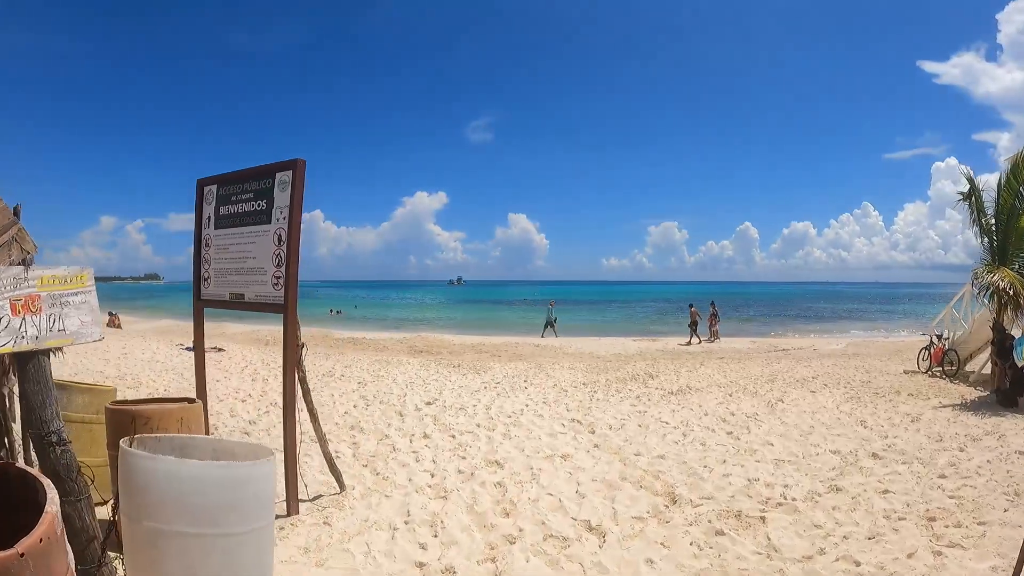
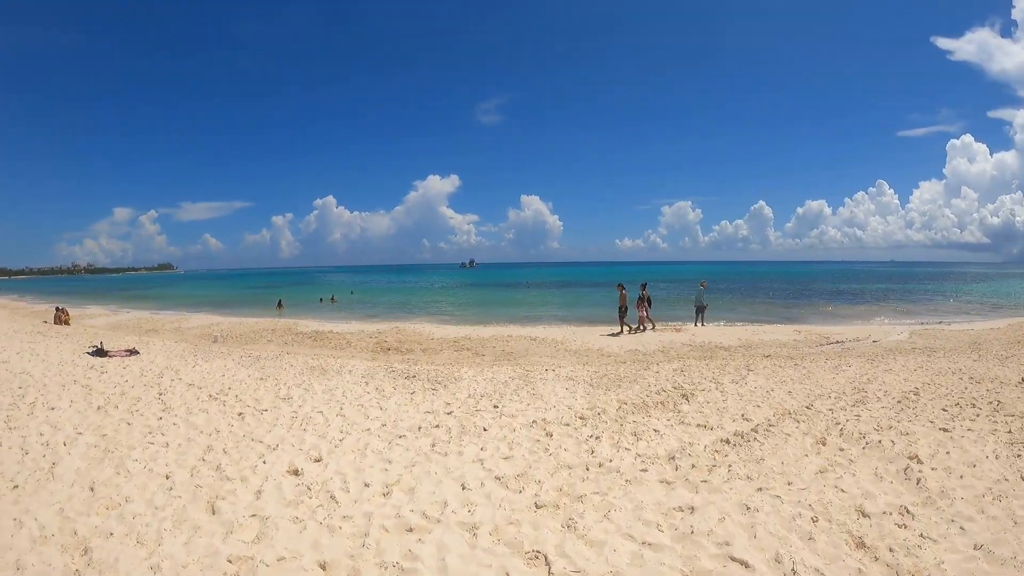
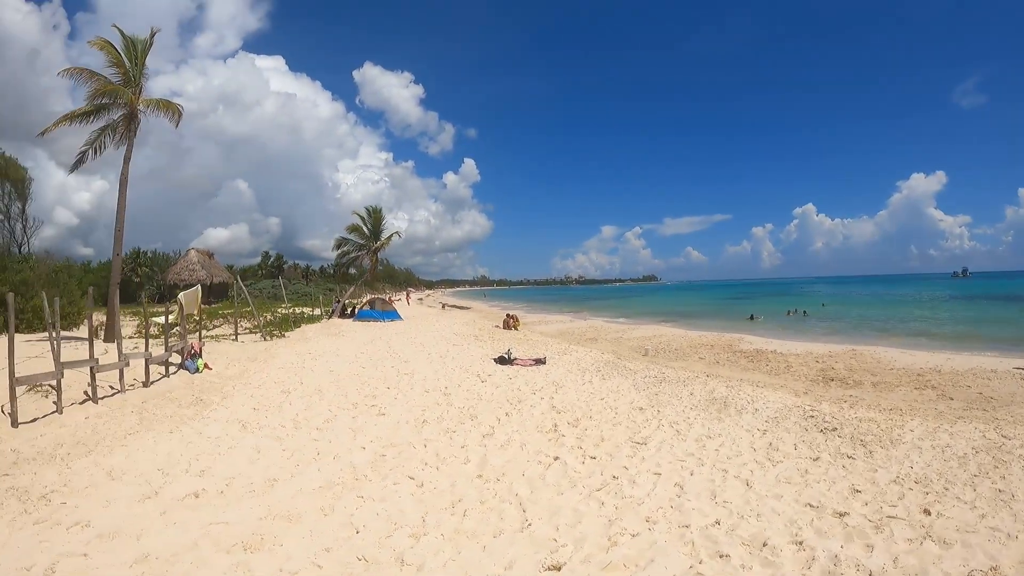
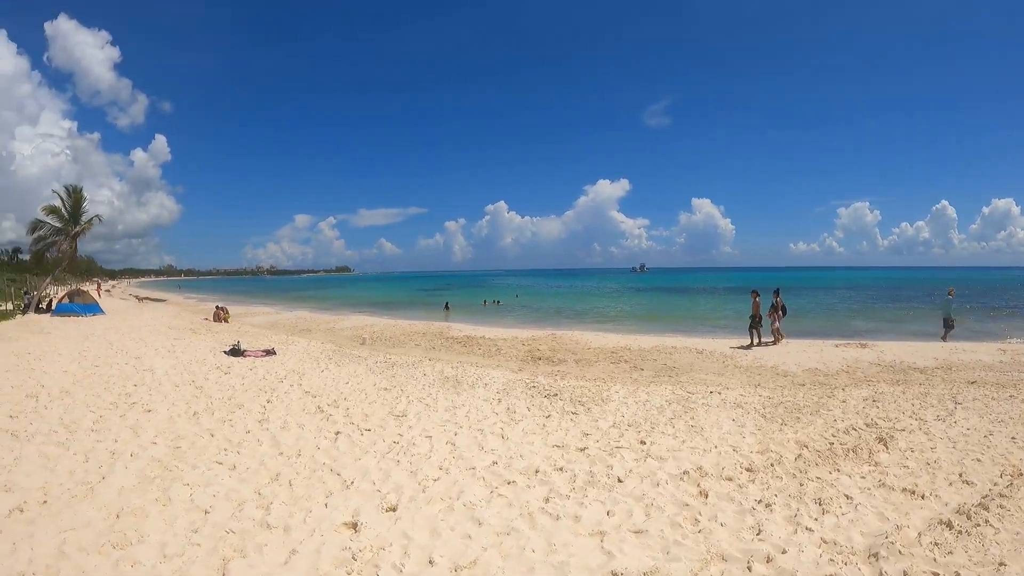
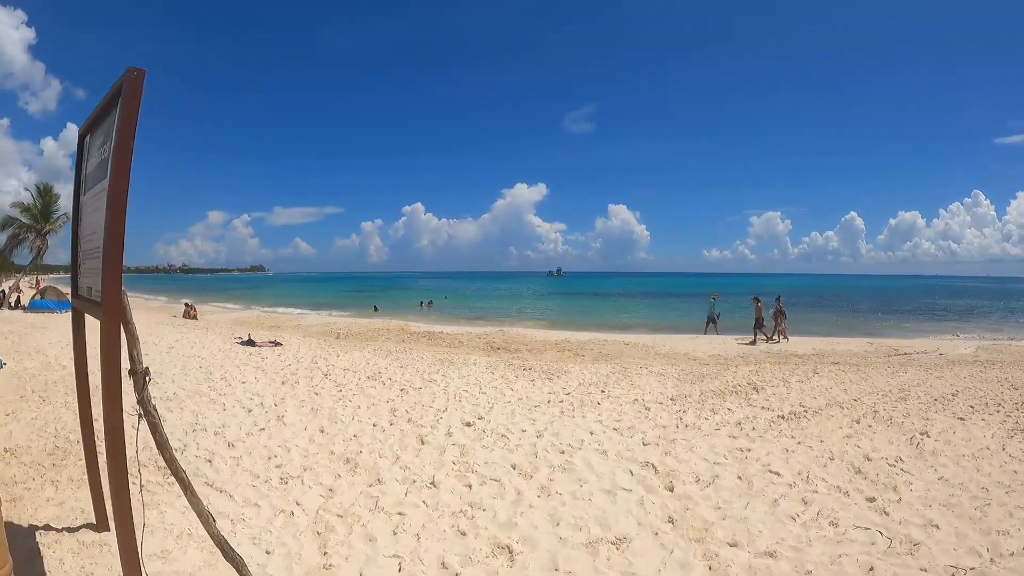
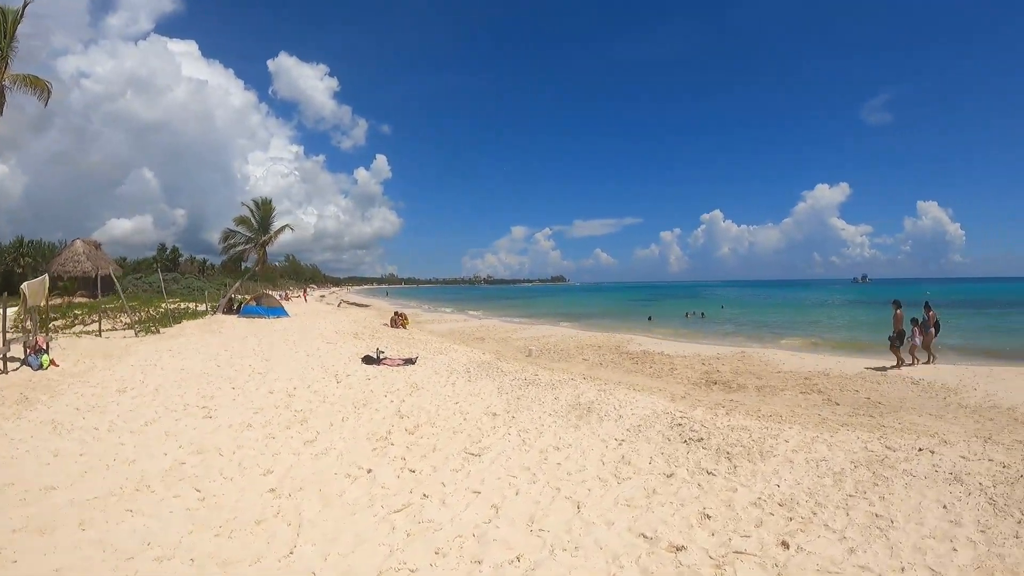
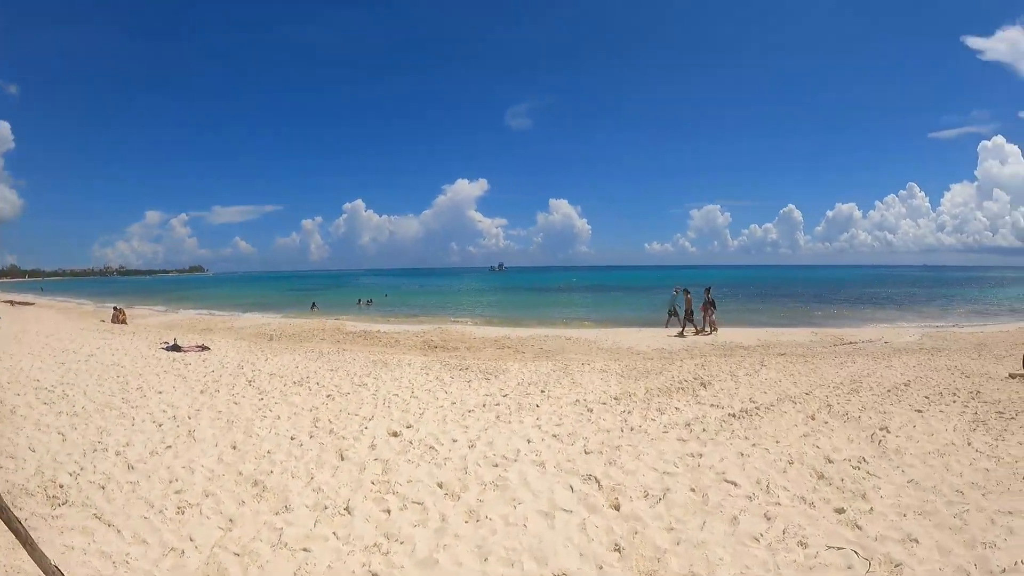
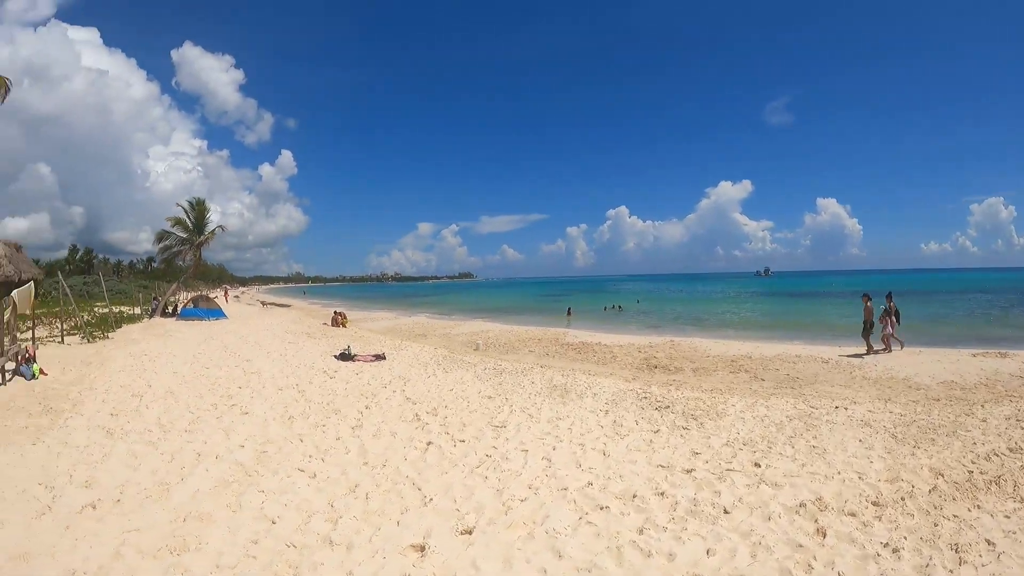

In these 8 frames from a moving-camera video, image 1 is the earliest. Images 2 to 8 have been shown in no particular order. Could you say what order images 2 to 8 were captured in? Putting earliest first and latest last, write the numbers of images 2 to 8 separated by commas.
5, 7, 2, 4, 8, 3, 6
